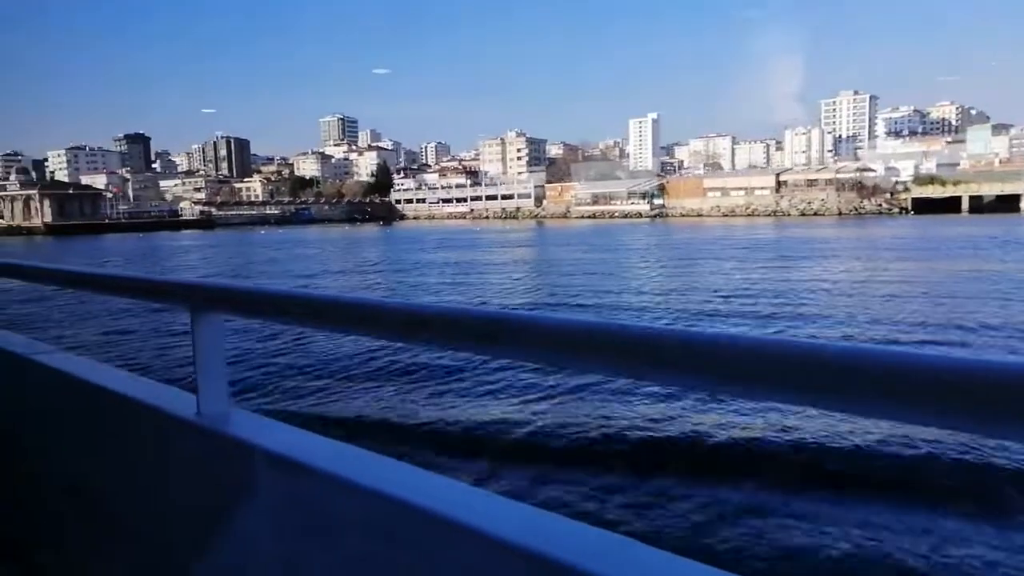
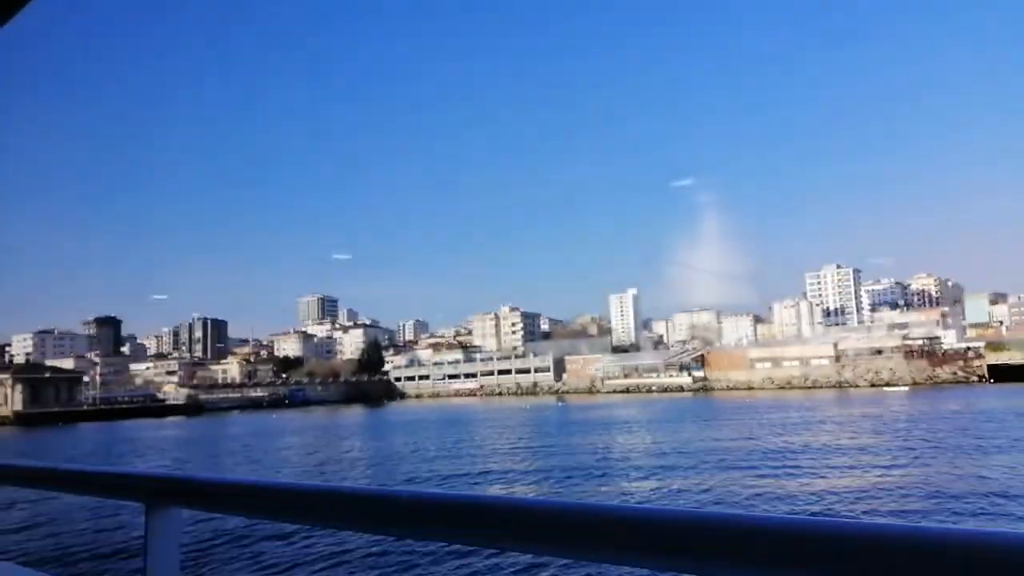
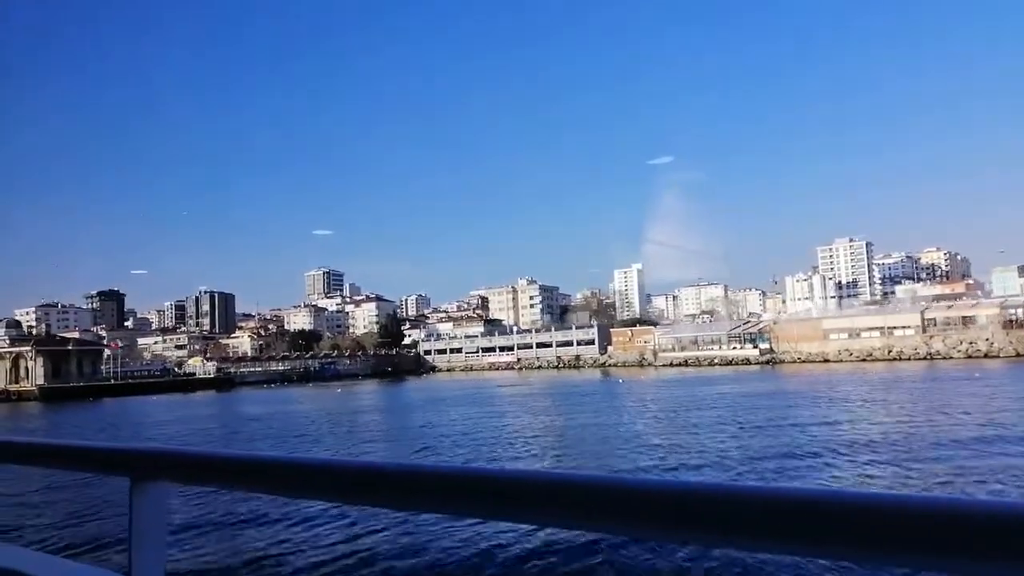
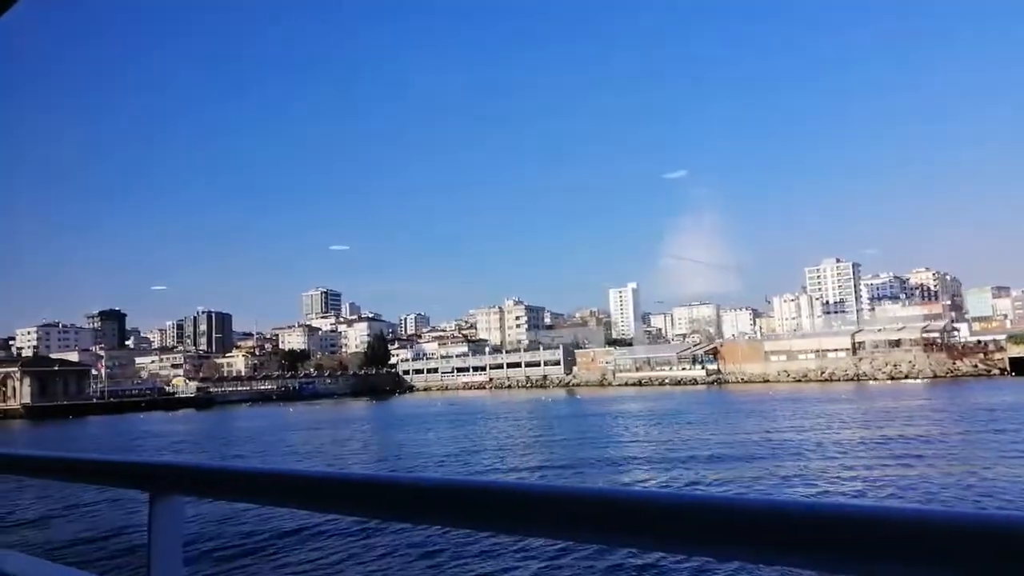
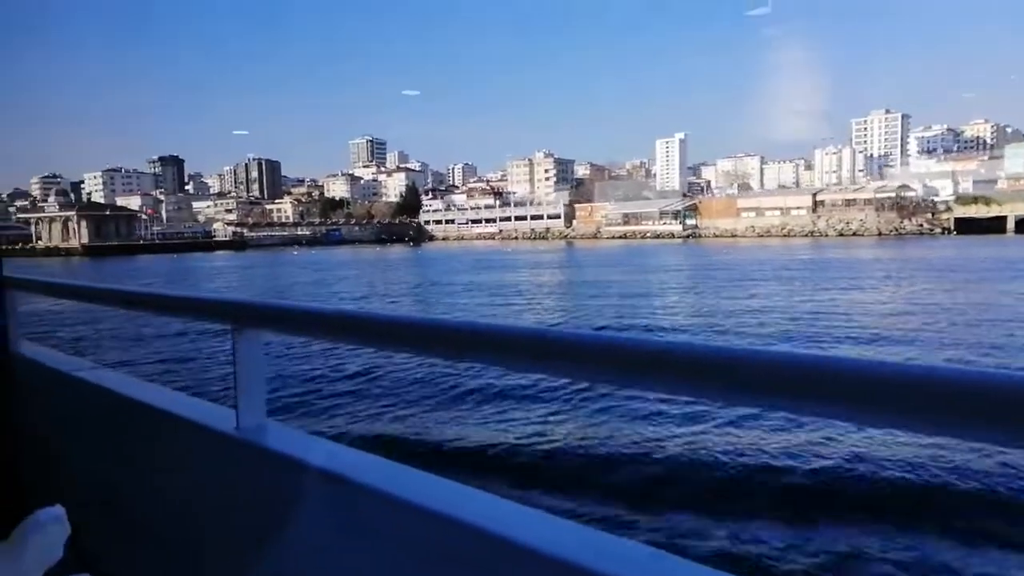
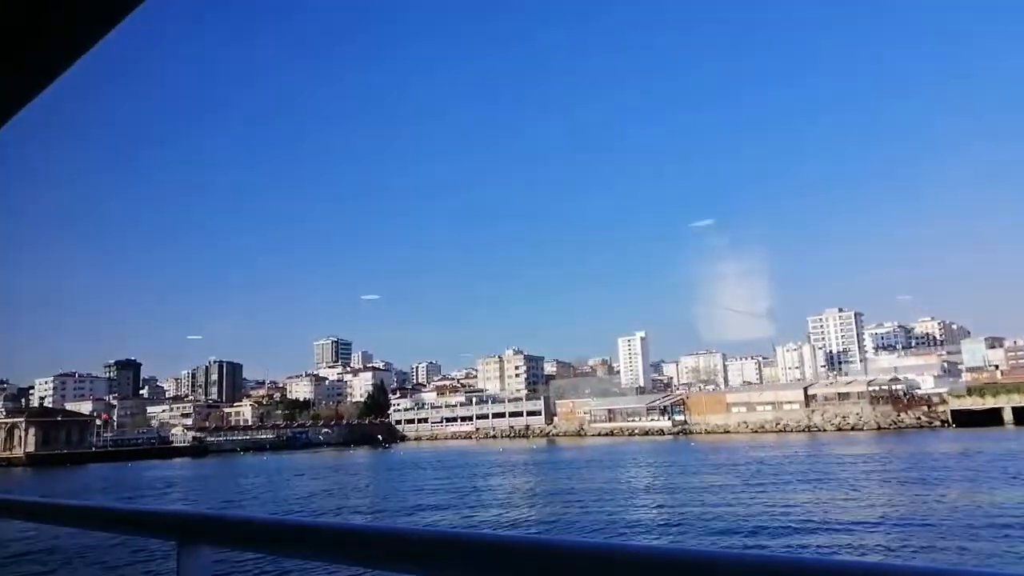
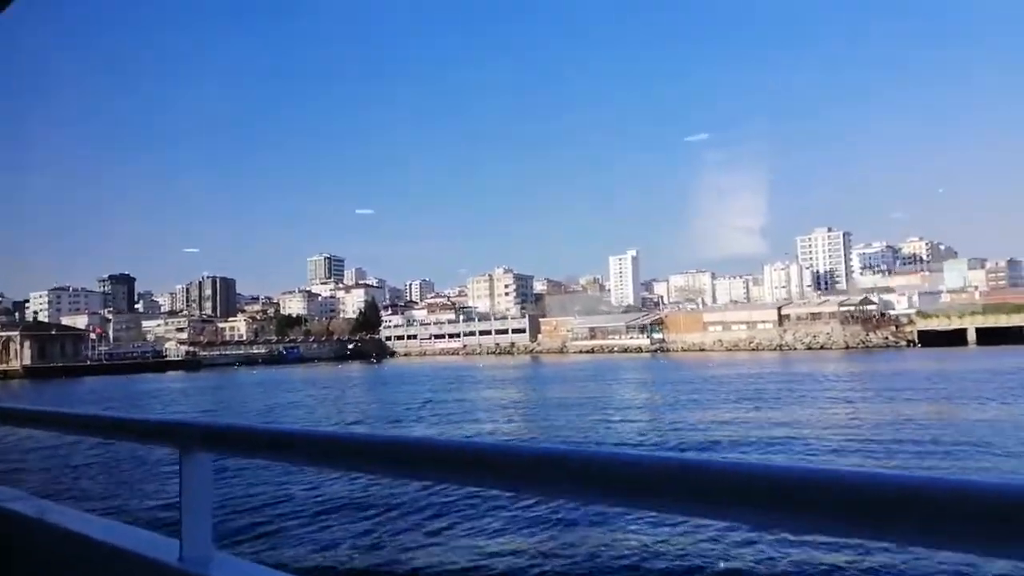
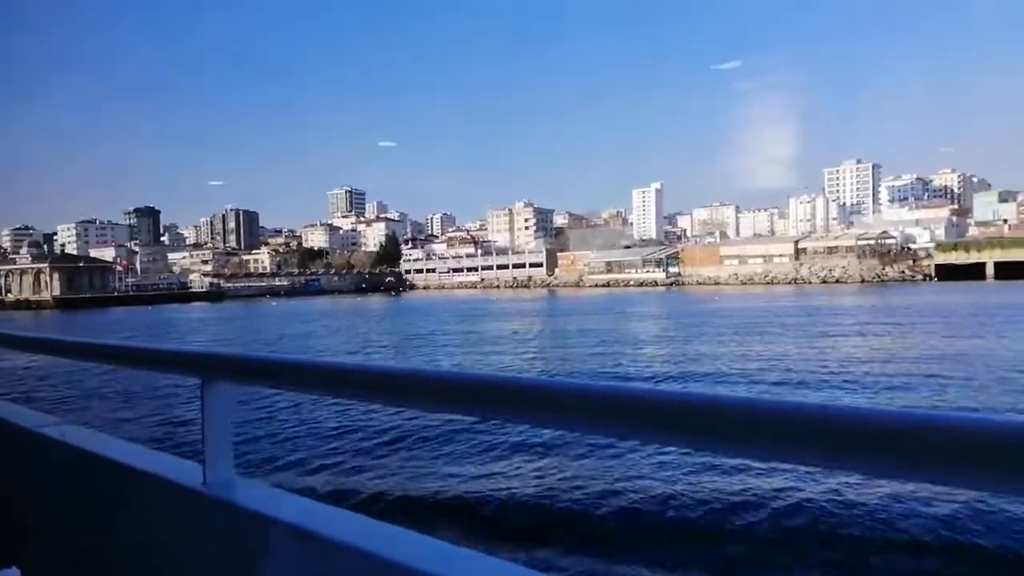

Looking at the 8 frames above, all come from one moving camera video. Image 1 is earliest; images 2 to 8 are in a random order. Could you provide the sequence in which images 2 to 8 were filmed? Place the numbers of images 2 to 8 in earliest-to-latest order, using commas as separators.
5, 8, 7, 6, 2, 4, 3
